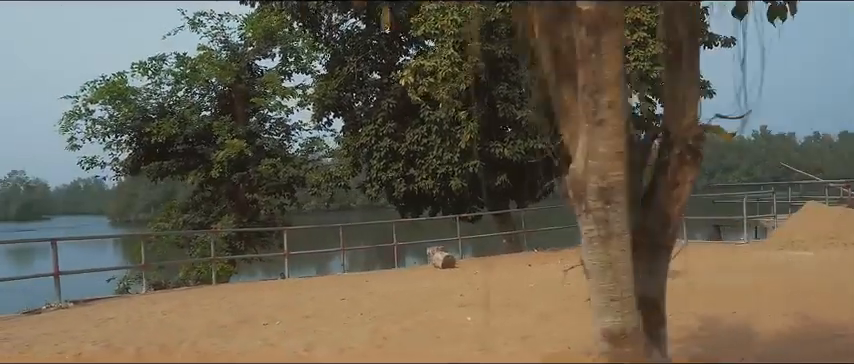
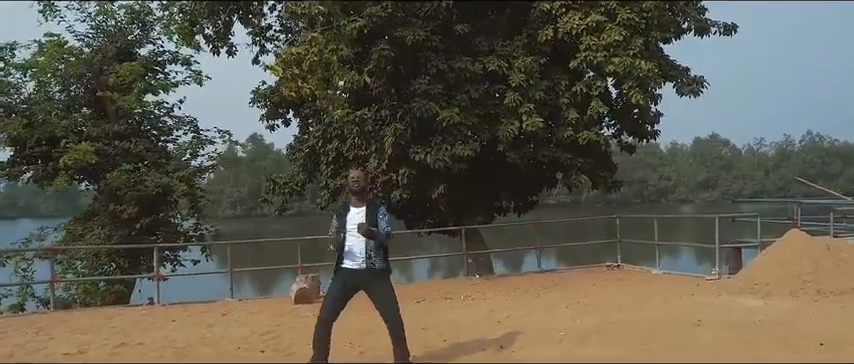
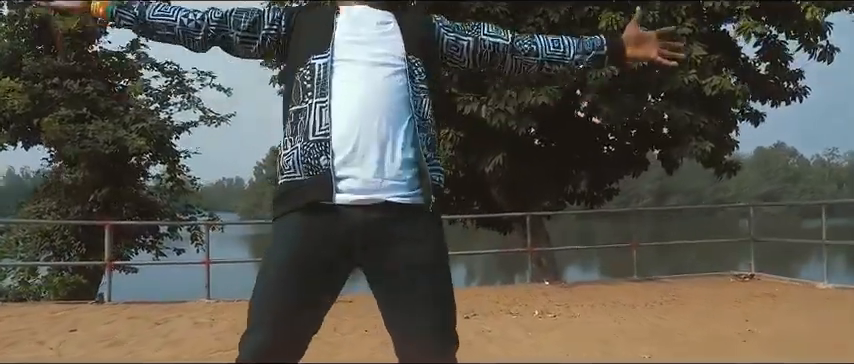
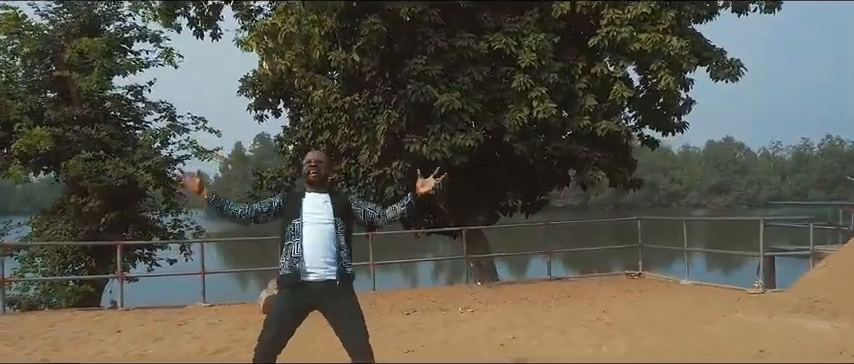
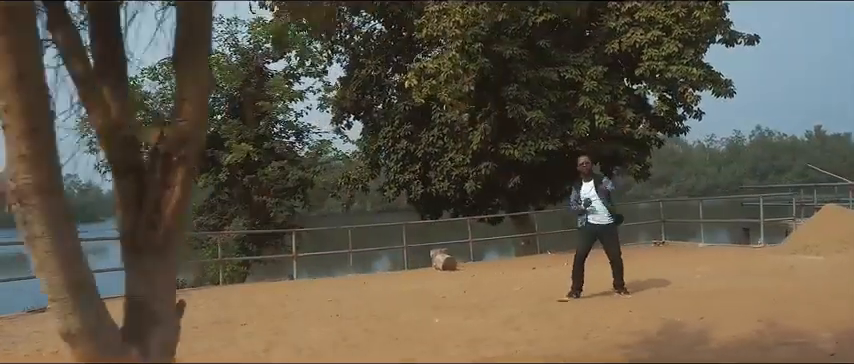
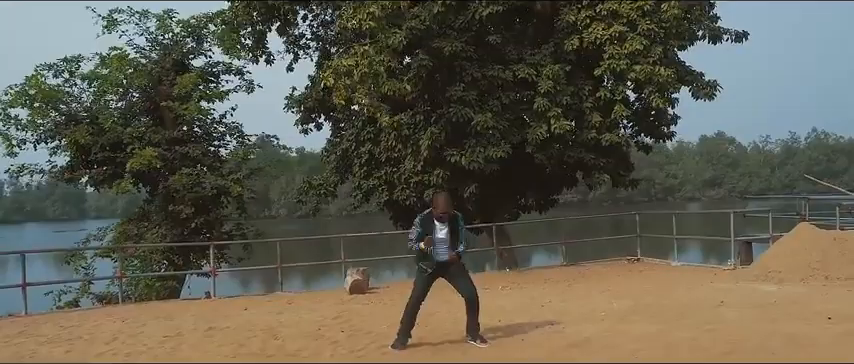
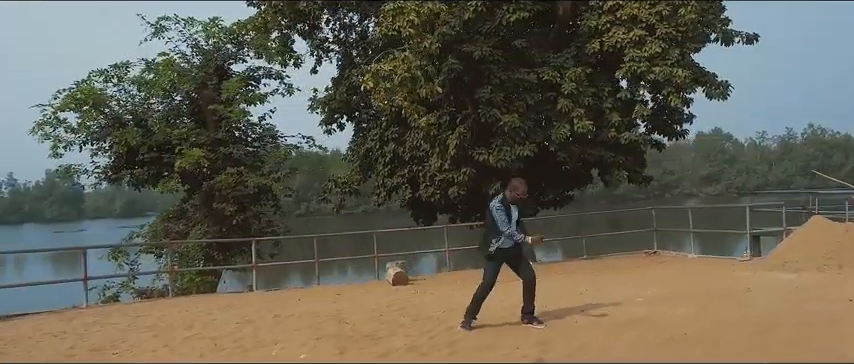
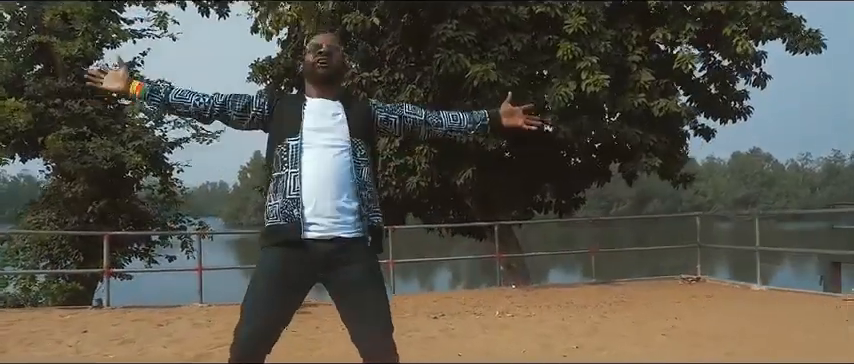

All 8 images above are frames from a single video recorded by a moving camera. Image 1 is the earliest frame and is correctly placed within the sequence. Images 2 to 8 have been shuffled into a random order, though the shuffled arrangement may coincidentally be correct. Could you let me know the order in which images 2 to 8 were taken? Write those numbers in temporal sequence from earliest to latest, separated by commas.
5, 7, 6, 2, 4, 8, 3
